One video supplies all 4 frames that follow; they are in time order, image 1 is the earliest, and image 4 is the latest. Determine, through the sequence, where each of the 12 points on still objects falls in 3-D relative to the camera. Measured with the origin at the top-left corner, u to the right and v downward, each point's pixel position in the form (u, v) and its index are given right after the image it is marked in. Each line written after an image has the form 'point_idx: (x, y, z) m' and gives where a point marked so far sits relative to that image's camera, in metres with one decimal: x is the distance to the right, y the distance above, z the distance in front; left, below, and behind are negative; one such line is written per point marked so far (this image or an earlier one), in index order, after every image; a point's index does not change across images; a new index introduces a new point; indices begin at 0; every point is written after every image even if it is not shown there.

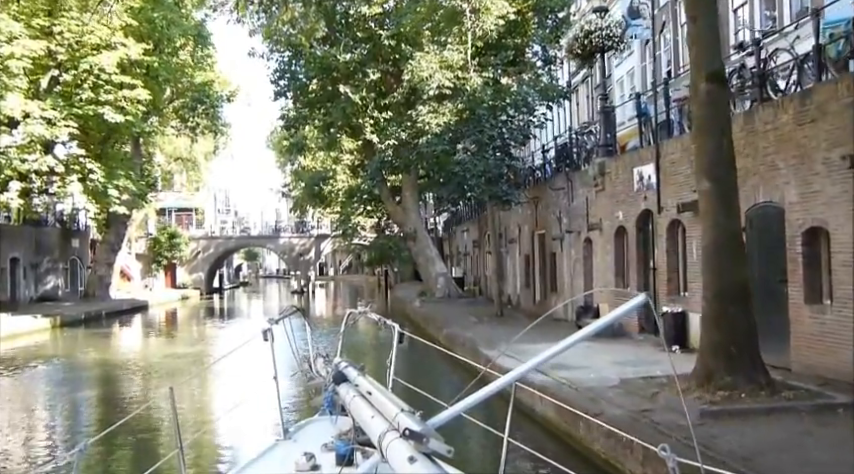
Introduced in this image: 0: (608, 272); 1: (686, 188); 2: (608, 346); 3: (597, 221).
0: (+4.0, -0.8, +18.4) m
1: (+4.4, +0.8, +14.4) m
2: (+3.3, -2.0, +15.1) m
3: (+3.9, +0.3, +19.0) m
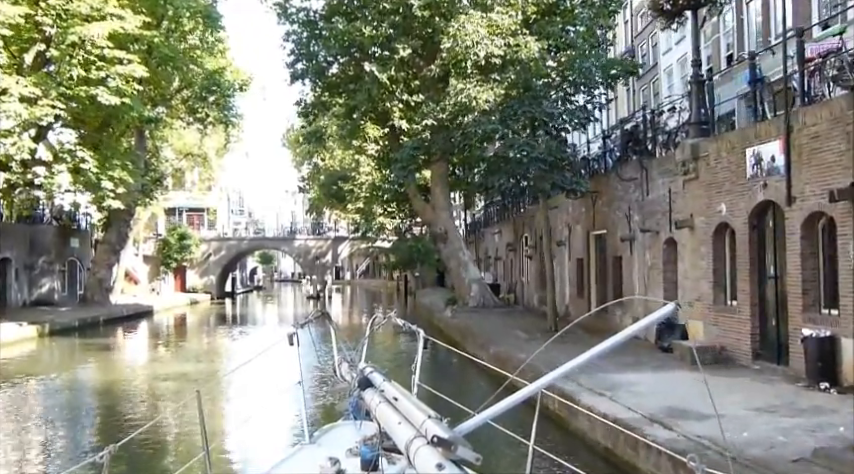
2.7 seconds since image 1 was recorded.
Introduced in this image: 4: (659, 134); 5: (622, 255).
0: (+4.9, -0.8, +14.8) m
1: (+5.3, +0.9, +10.7) m
2: (+4.1, -2.0, +11.5) m
3: (+4.8, +0.3, +15.4) m
4: (+4.8, +2.1, +17.4) m
5: (+4.5, -0.4, +19.2) m
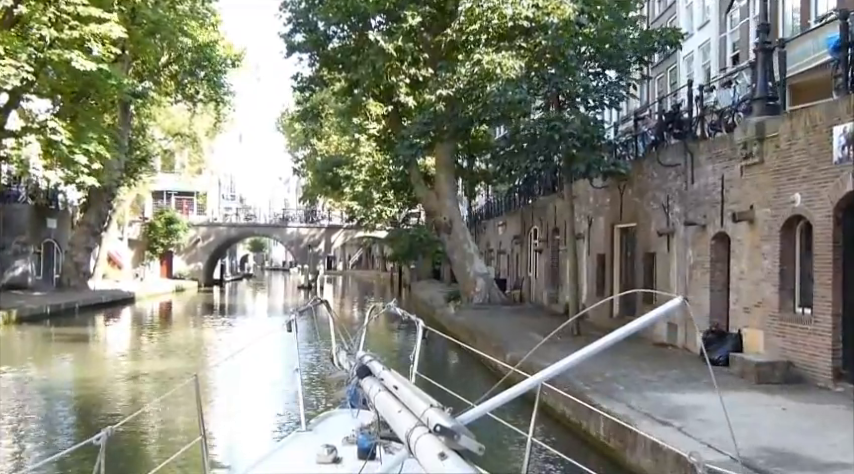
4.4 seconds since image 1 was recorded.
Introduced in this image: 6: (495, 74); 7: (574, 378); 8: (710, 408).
0: (+5.1, -0.7, +12.6) m
1: (+5.5, +0.9, +8.5) m
2: (+4.3, -1.9, +9.3) m
3: (+5.0, +0.4, +13.2) m
4: (+5.1, +2.2, +15.1) m
5: (+4.7, -0.3, +17.0) m
6: (+1.3, +3.4, +17.6) m
7: (+2.1, -2.0, +11.9) m
8: (+3.2, -1.9, +9.3) m
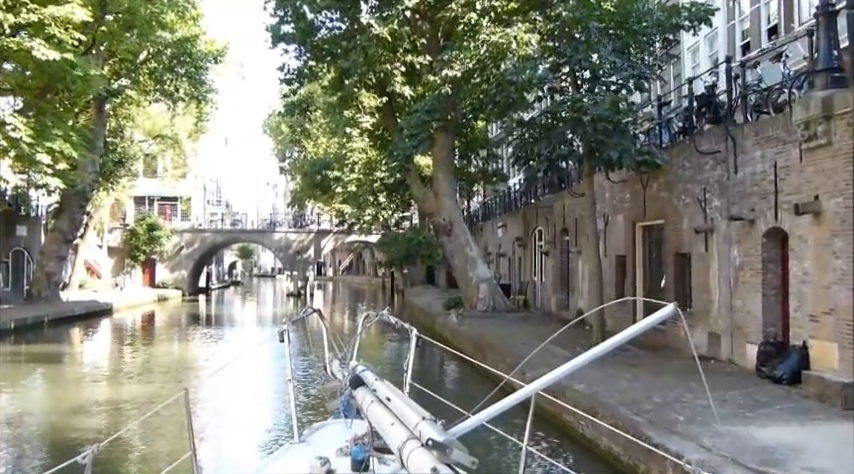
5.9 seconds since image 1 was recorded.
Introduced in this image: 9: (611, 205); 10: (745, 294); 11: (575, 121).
0: (+5.2, -0.6, +10.6) m
1: (+5.7, +1.0, +6.6) m
2: (+4.5, -1.8, +7.3) m
3: (+5.1, +0.5, +11.3) m
4: (+5.1, +2.3, +13.2) m
5: (+4.7, -0.2, +15.0) m
6: (+1.4, +3.4, +15.6) m
7: (+2.3, -2.0, +9.9) m
8: (+3.4, -1.9, +7.3) m
9: (+4.3, +0.8, +19.5) m
10: (+4.9, -0.9, +13.0) m
11: (+2.4, +1.8, +14.1) m
